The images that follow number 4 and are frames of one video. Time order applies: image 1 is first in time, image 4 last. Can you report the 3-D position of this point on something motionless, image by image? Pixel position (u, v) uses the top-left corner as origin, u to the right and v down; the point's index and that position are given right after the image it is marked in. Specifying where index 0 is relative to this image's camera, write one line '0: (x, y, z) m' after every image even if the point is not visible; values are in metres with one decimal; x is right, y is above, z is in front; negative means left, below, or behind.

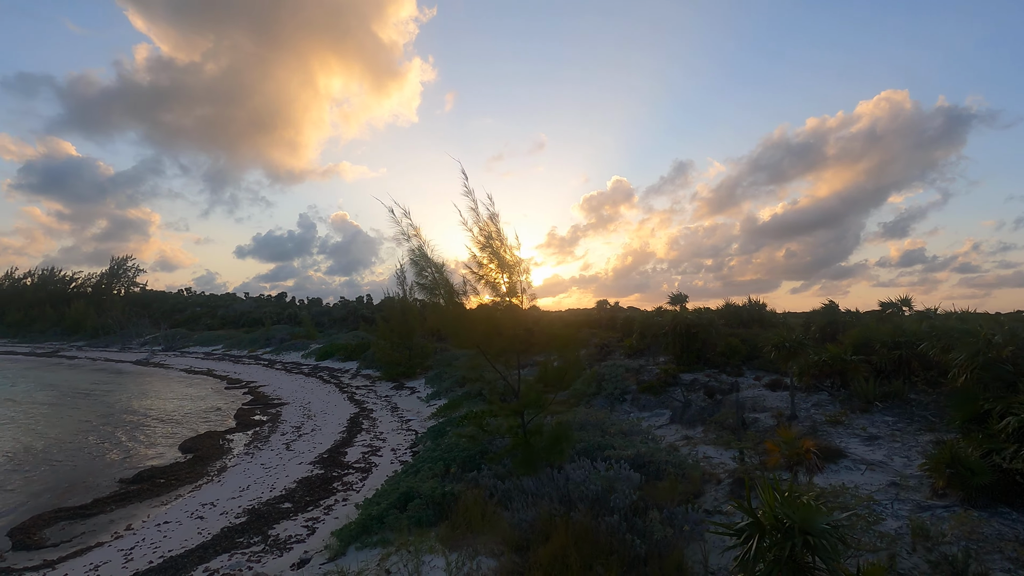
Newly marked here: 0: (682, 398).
0: (+4.5, -2.9, +14.2) m
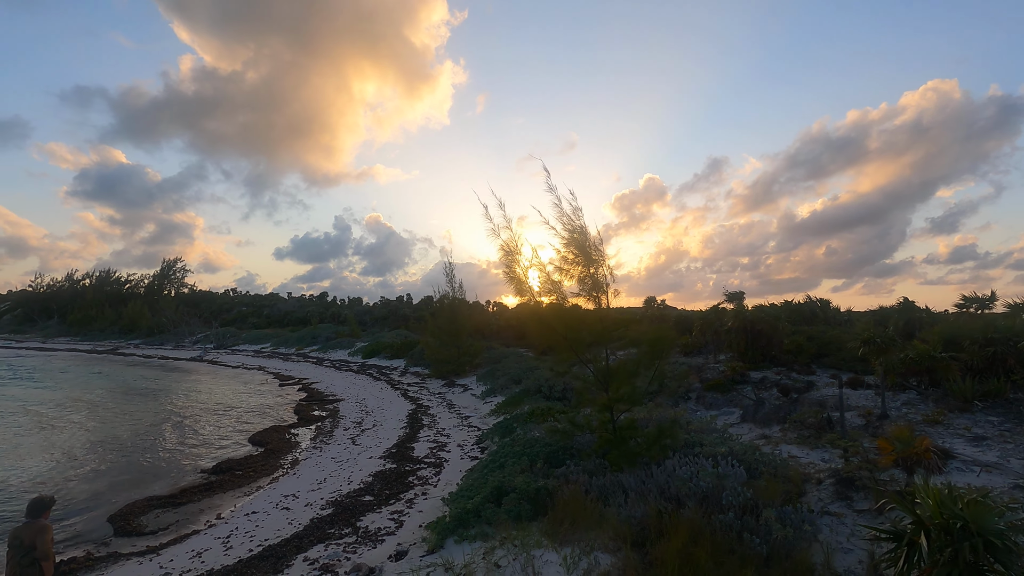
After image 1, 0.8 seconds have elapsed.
0: (+6.3, -2.8, +13.8) m
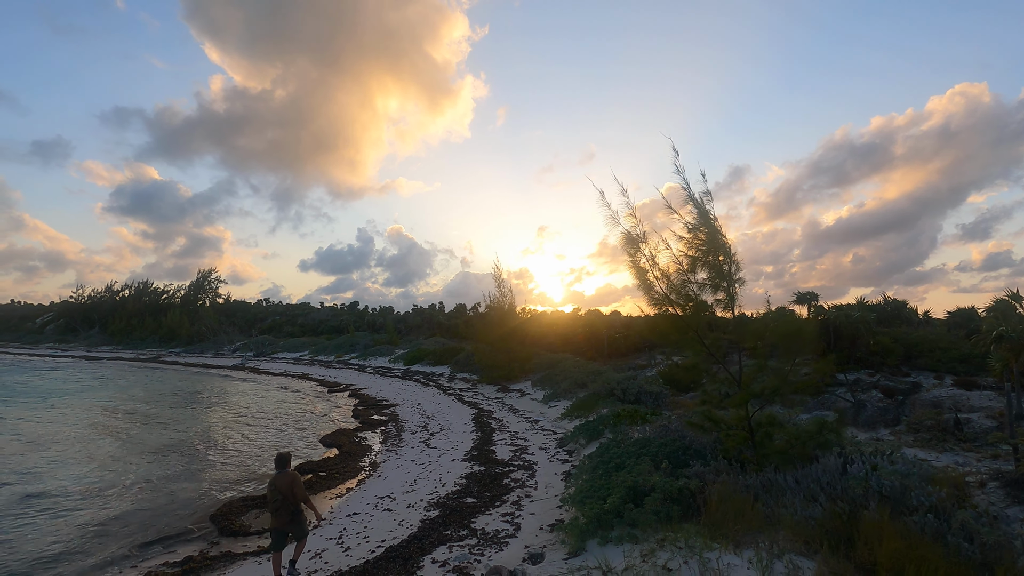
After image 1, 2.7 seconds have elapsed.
0: (+8.3, -2.7, +13.1) m
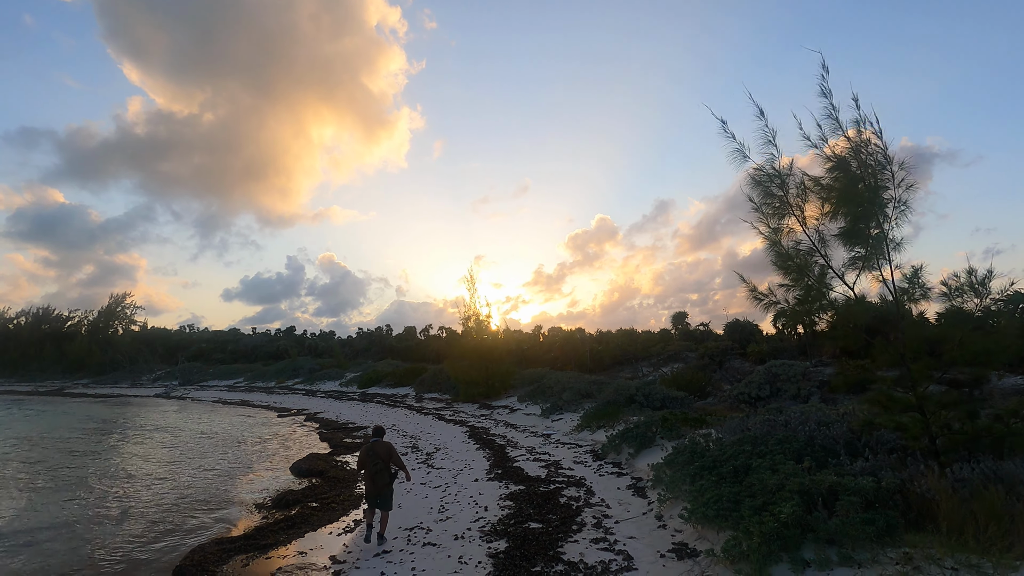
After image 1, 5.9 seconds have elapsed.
0: (+8.9, -2.4, +12.0) m
